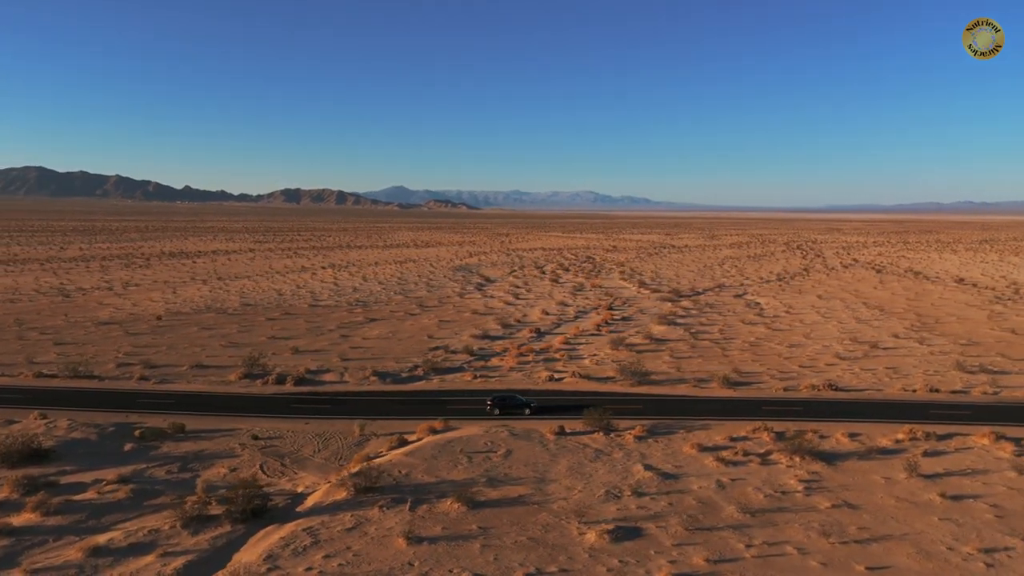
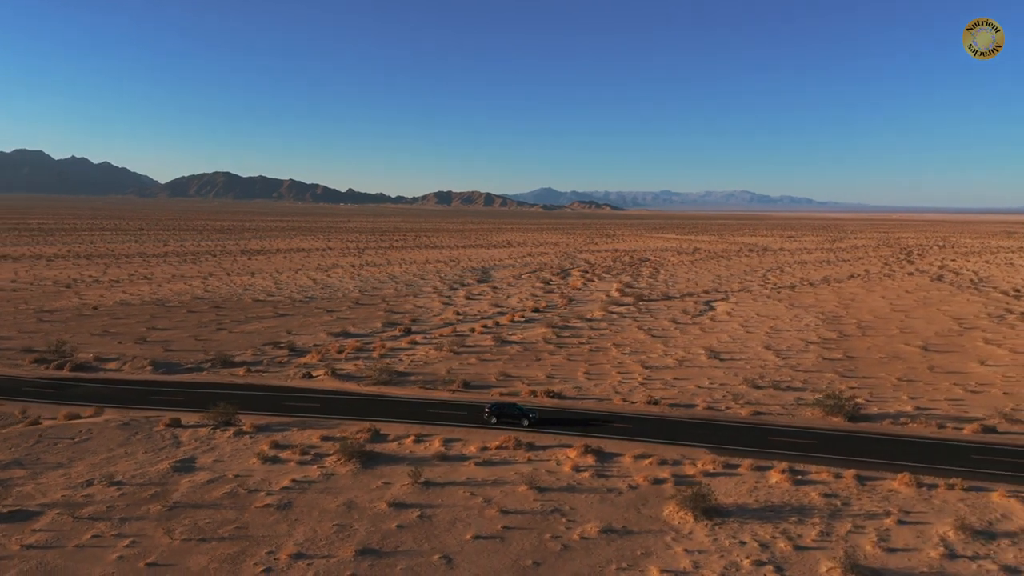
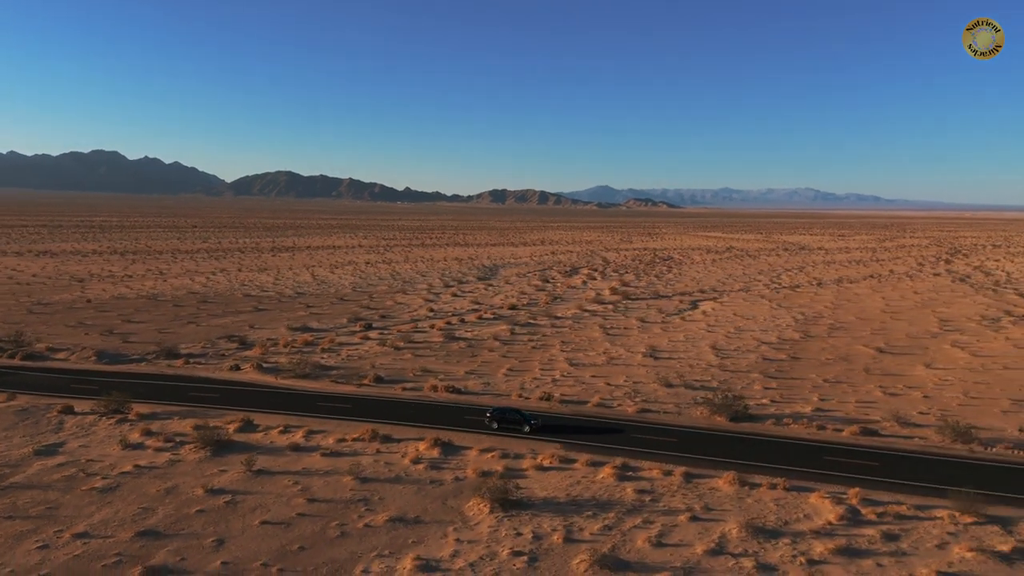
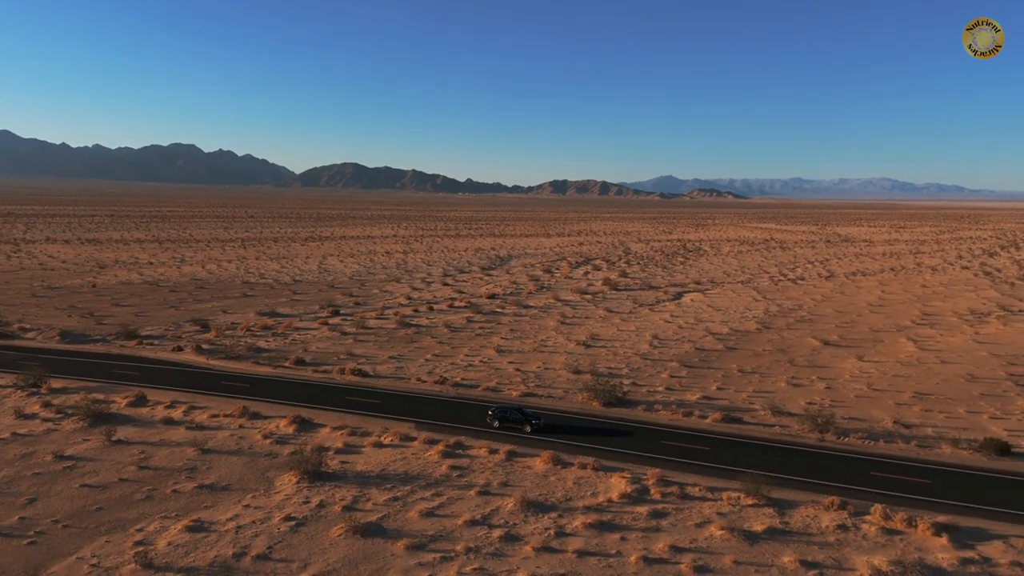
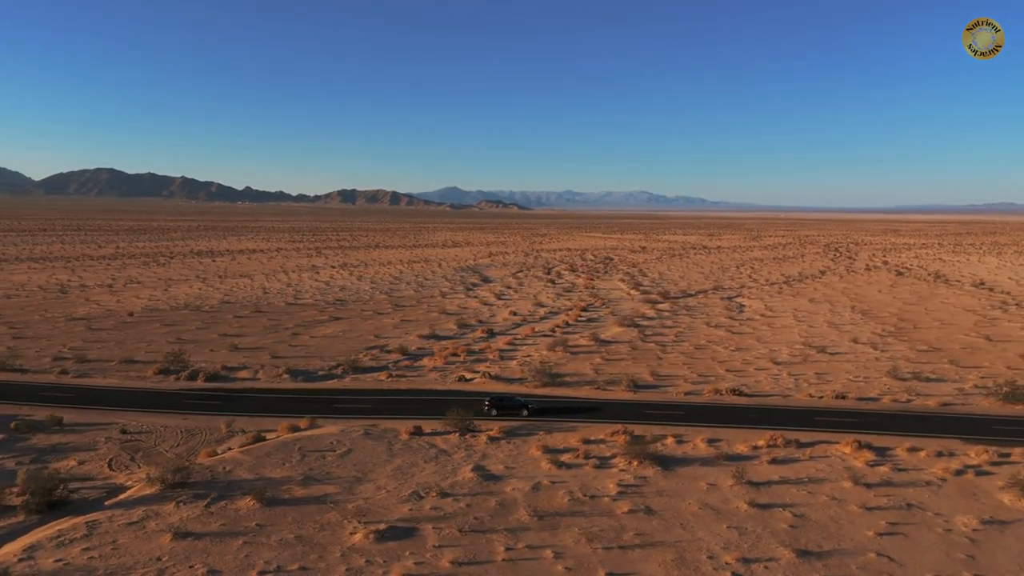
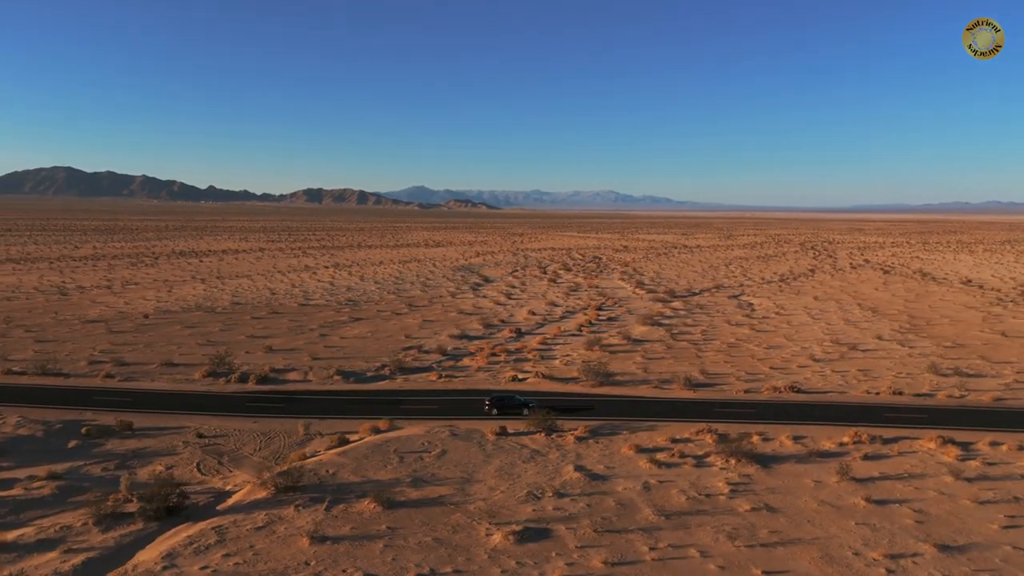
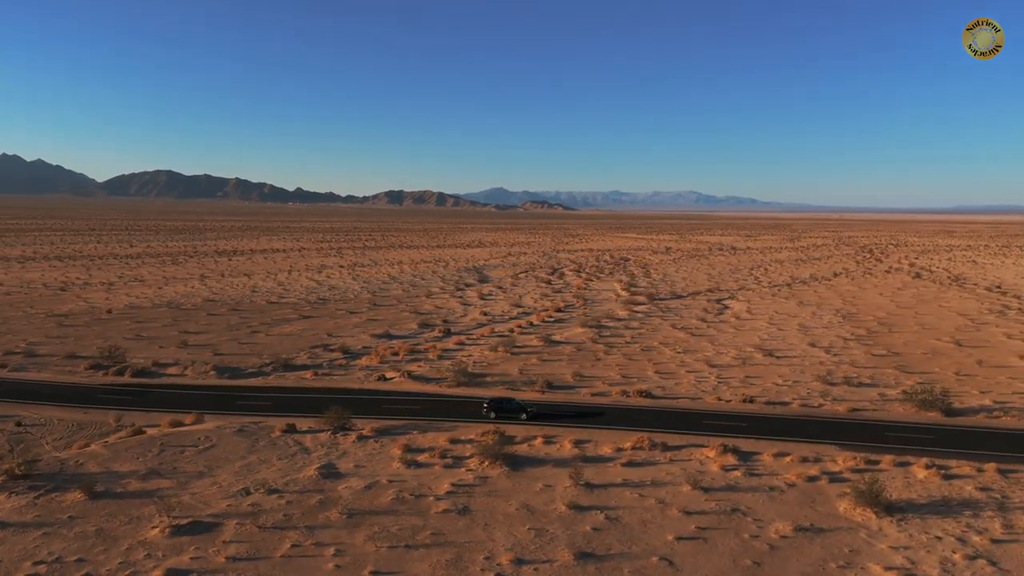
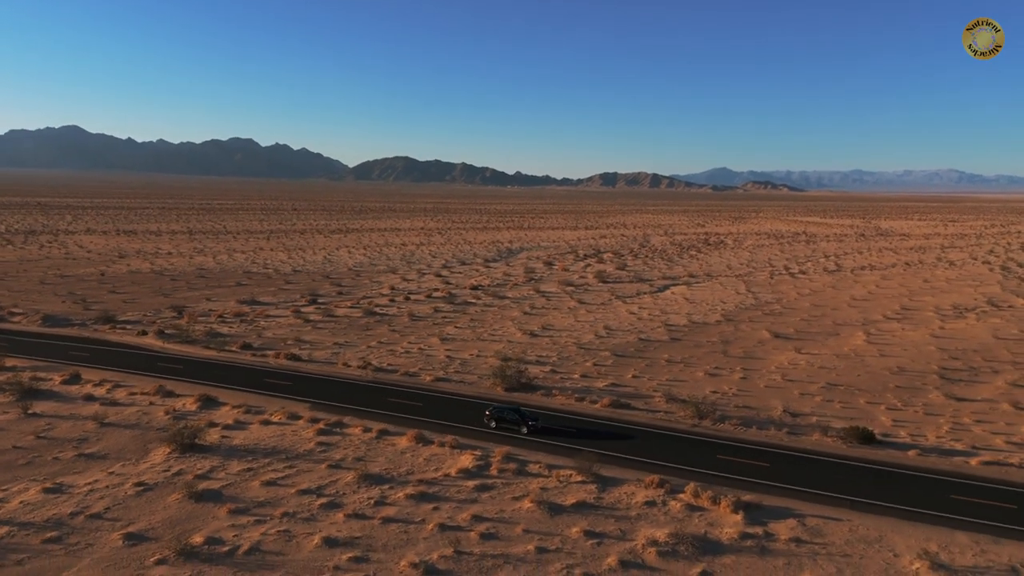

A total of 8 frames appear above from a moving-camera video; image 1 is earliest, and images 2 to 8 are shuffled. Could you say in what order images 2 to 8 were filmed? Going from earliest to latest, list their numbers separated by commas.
6, 5, 7, 2, 3, 4, 8
